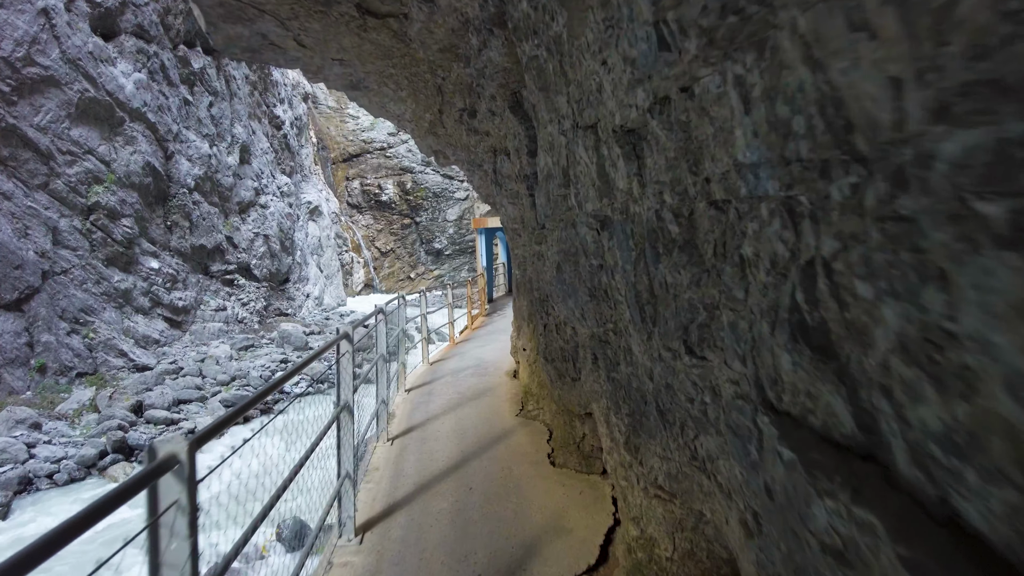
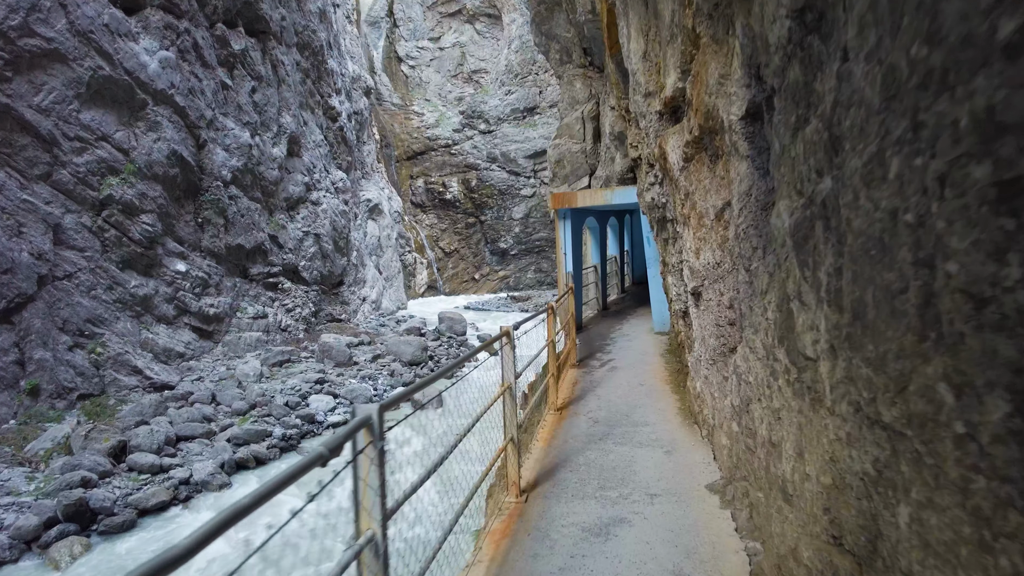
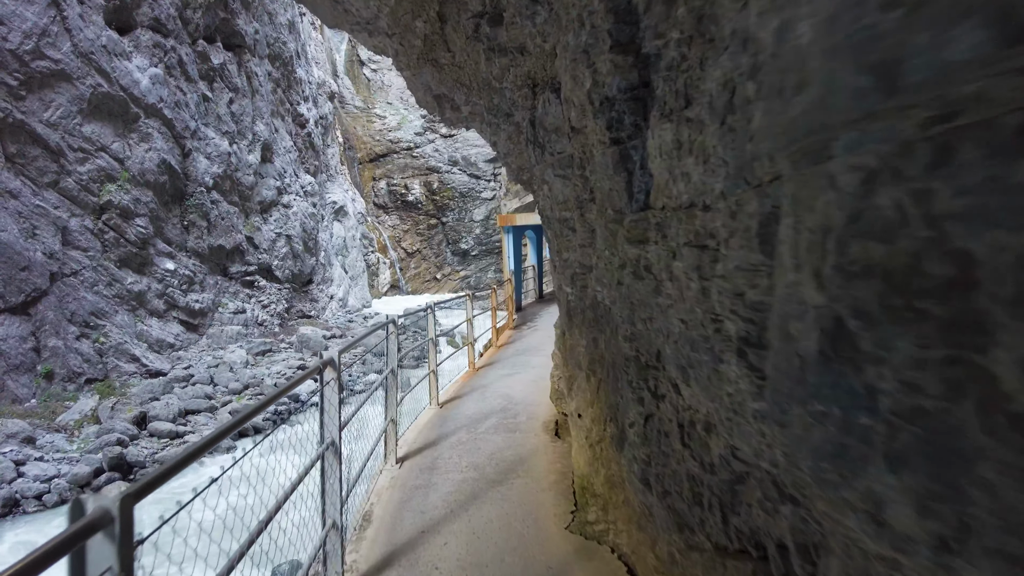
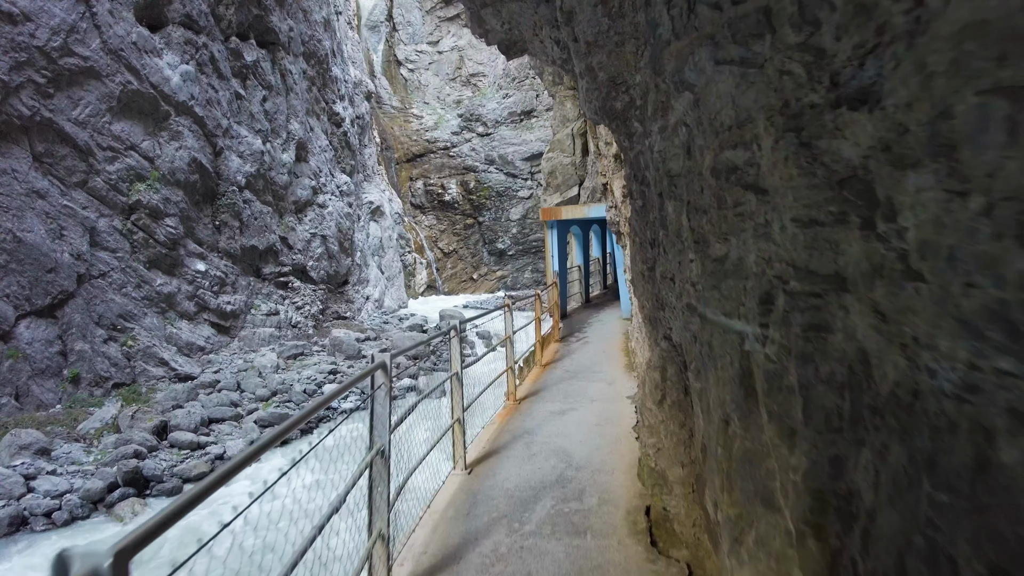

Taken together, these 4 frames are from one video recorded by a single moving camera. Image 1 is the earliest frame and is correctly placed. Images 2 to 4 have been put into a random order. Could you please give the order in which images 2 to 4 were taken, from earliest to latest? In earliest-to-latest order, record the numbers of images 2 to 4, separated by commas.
3, 4, 2
